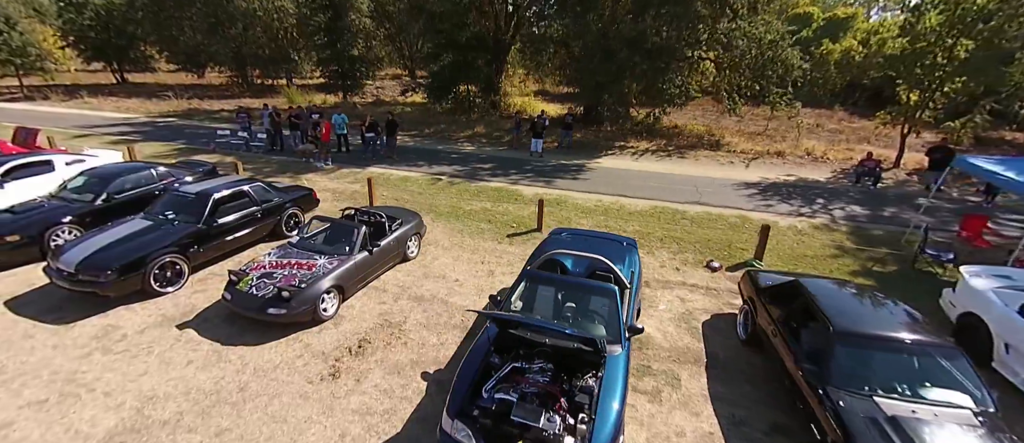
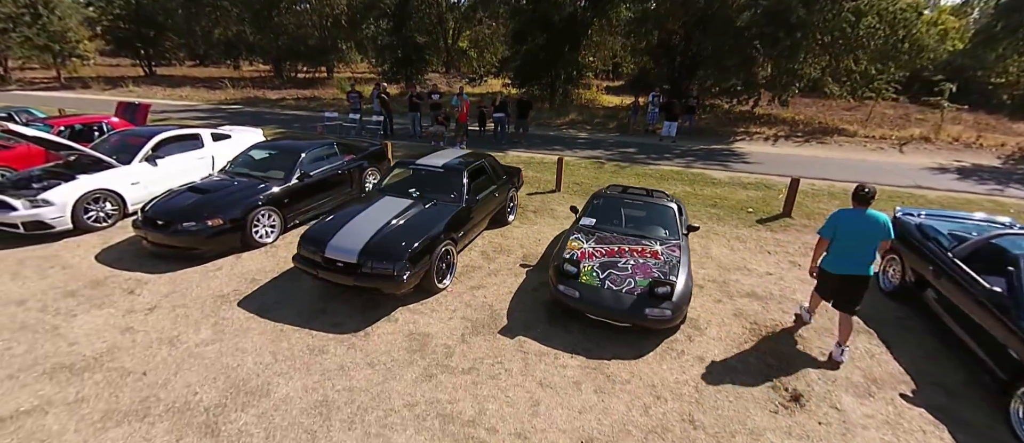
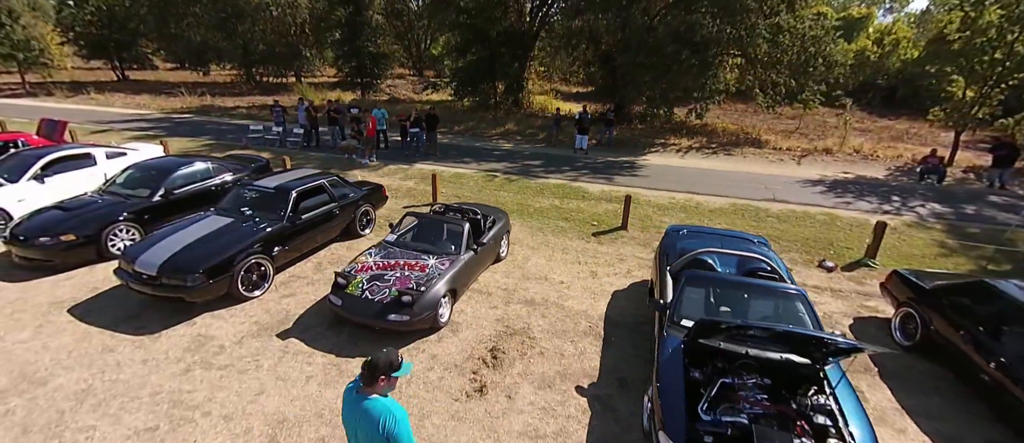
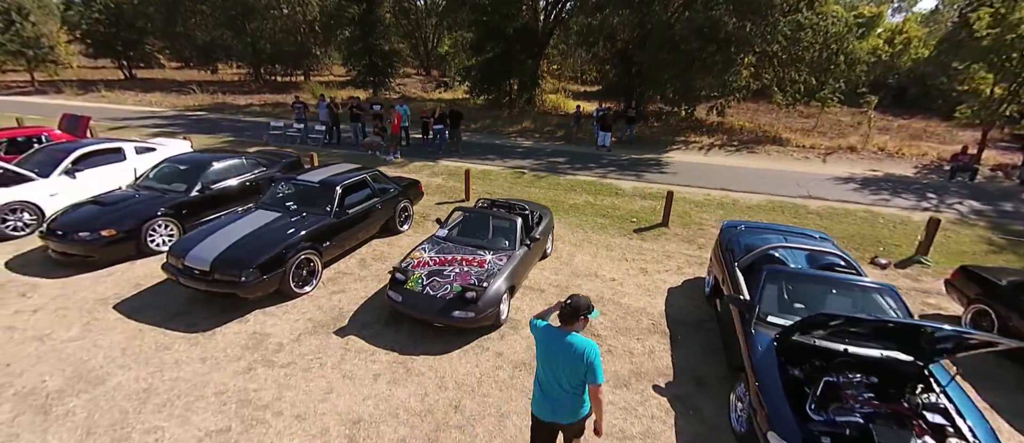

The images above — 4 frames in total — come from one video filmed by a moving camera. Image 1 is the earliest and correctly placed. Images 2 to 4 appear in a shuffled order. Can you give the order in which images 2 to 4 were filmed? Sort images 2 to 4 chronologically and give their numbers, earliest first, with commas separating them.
3, 4, 2
